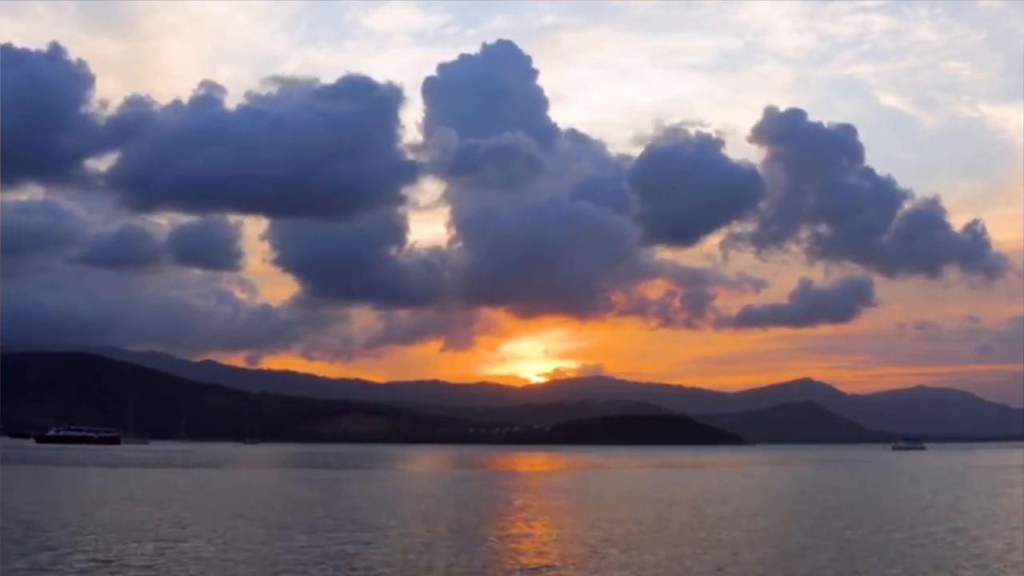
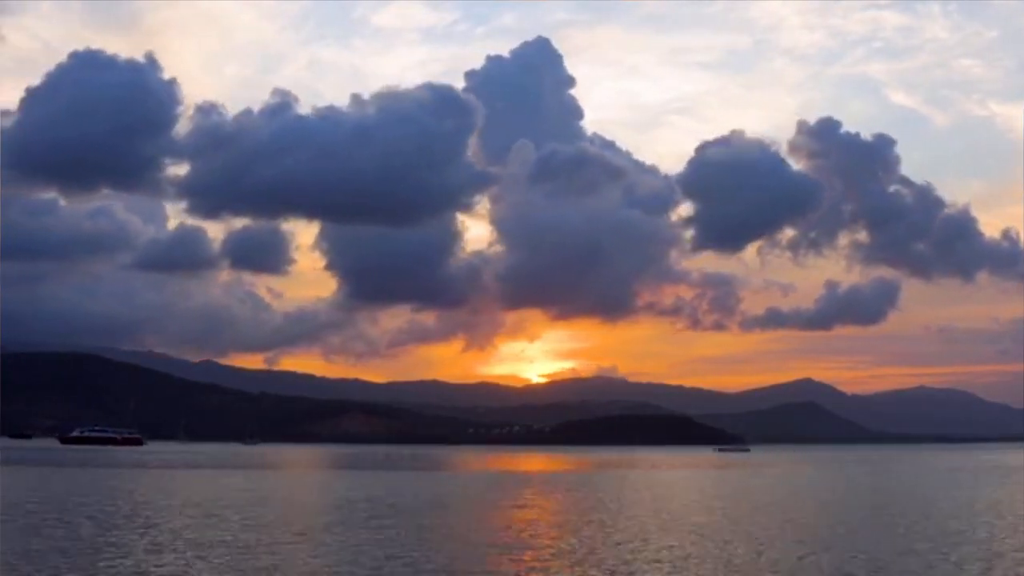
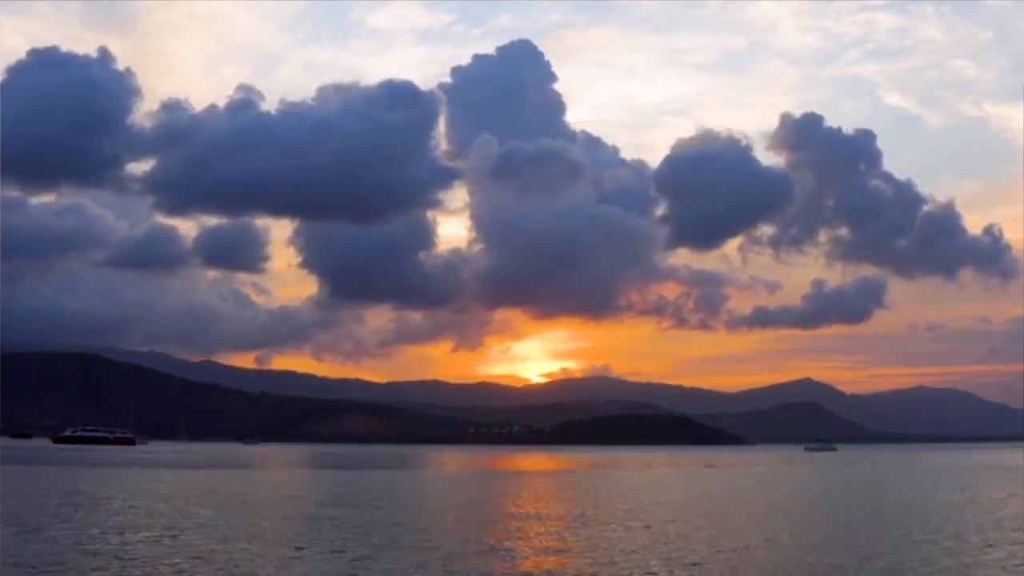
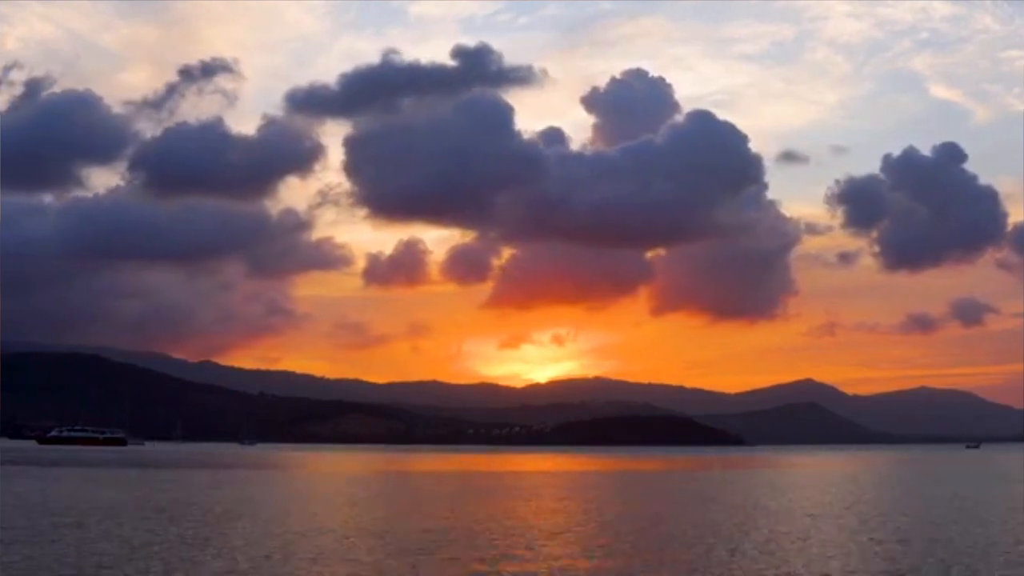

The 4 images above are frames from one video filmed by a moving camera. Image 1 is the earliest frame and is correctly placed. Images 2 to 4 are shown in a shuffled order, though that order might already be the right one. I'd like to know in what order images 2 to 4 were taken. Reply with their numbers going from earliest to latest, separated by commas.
3, 2, 4
